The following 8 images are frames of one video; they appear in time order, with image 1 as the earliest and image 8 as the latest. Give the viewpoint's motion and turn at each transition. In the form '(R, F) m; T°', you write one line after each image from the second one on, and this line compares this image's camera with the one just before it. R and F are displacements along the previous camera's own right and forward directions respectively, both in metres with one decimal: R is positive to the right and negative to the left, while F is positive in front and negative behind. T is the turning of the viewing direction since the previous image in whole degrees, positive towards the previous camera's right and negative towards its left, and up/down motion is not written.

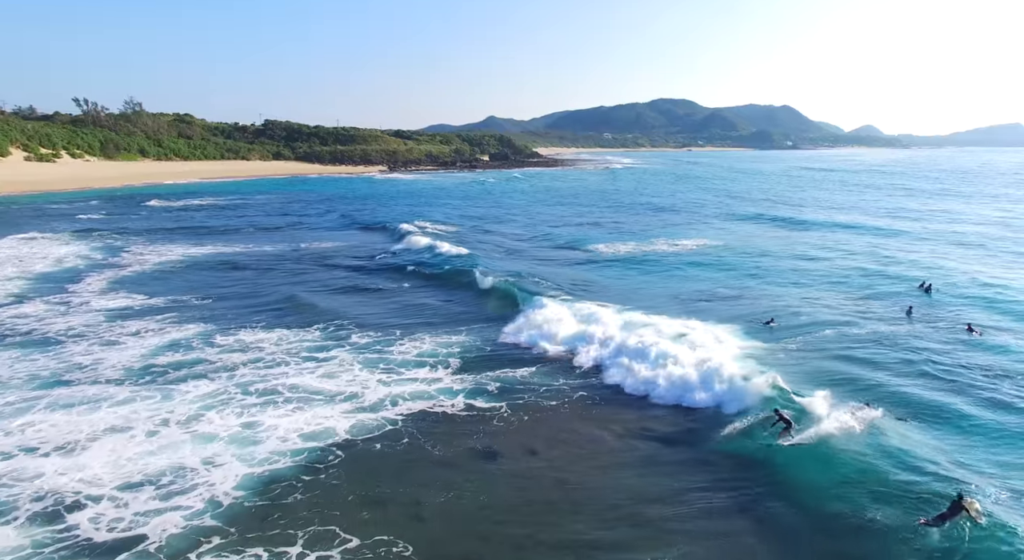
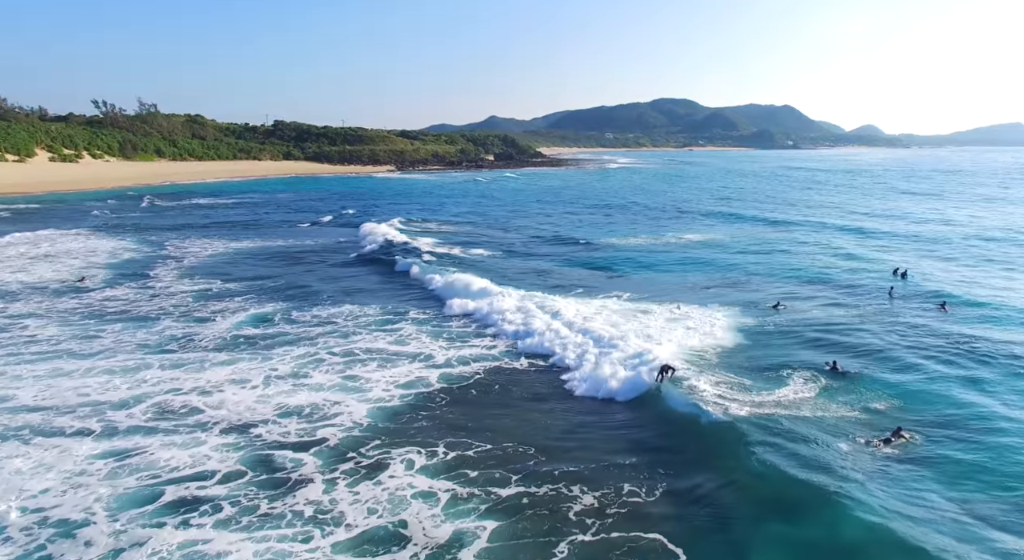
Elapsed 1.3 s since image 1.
(-0.9, -1.9) m; 0°
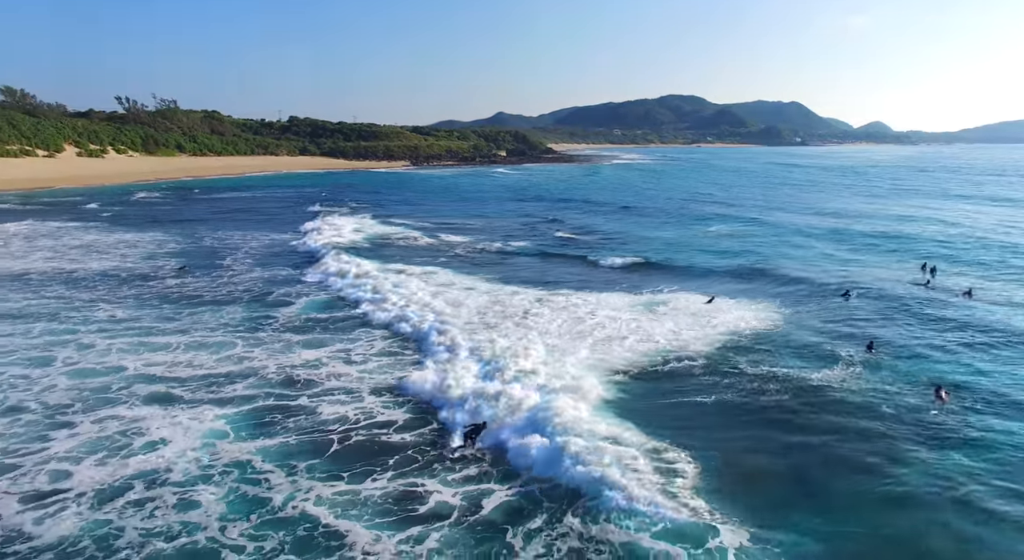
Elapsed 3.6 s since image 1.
(-1.3, -0.9) m; 0°
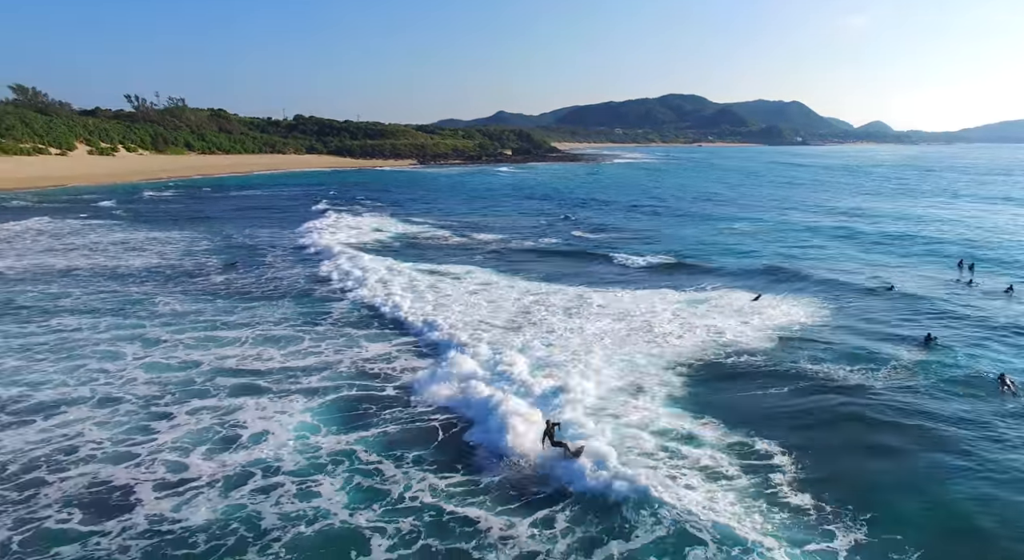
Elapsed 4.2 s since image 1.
(-1.3, -0.2) m; 0°
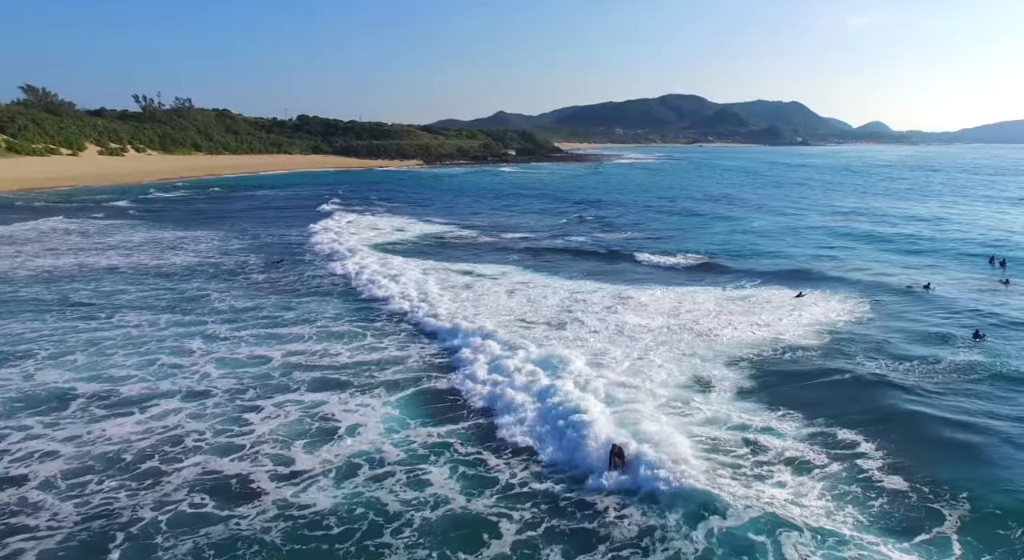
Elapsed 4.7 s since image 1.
(-1.2, -0.3) m; 0°
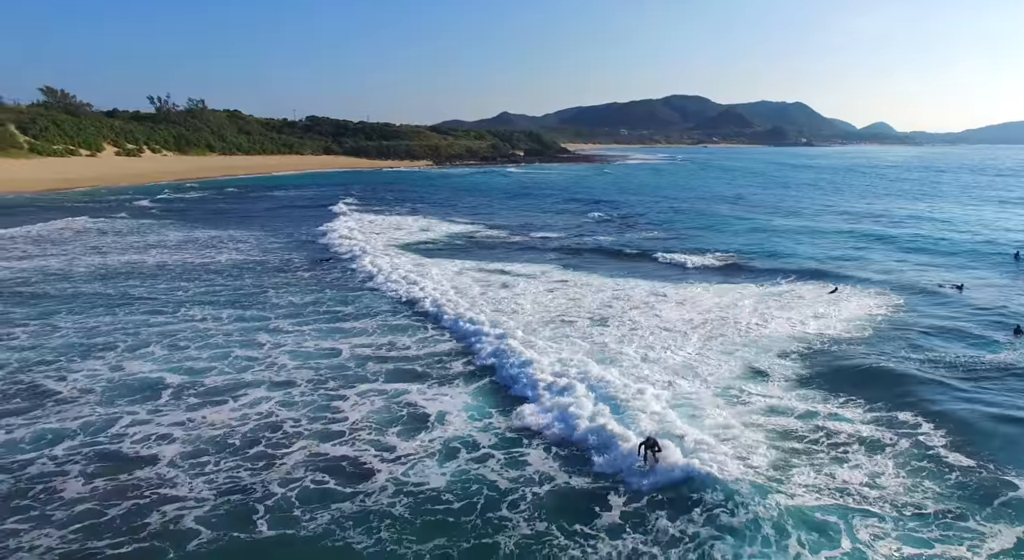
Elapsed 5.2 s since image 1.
(-1.1, -0.5) m; 0°
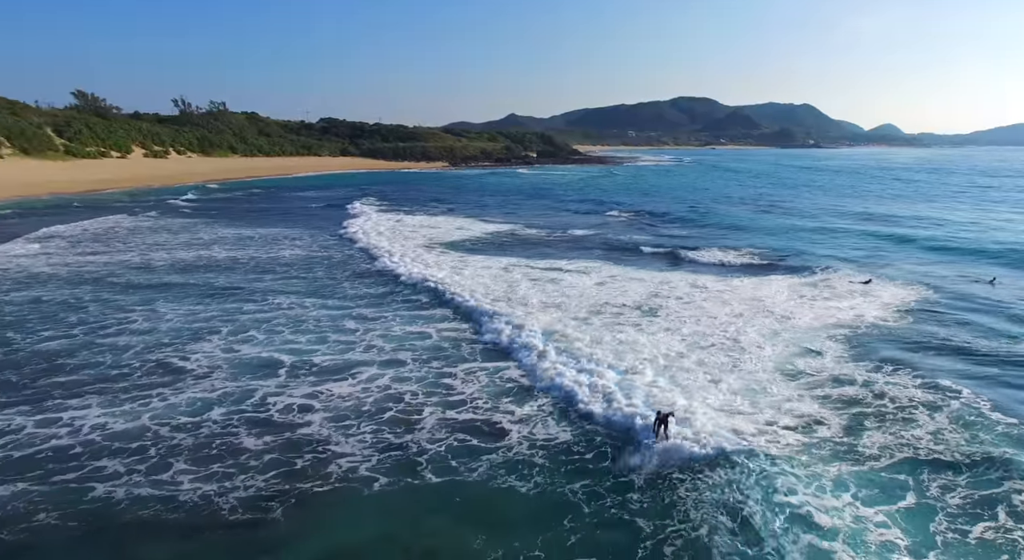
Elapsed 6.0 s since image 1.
(-1.5, -1.2) m; 0°
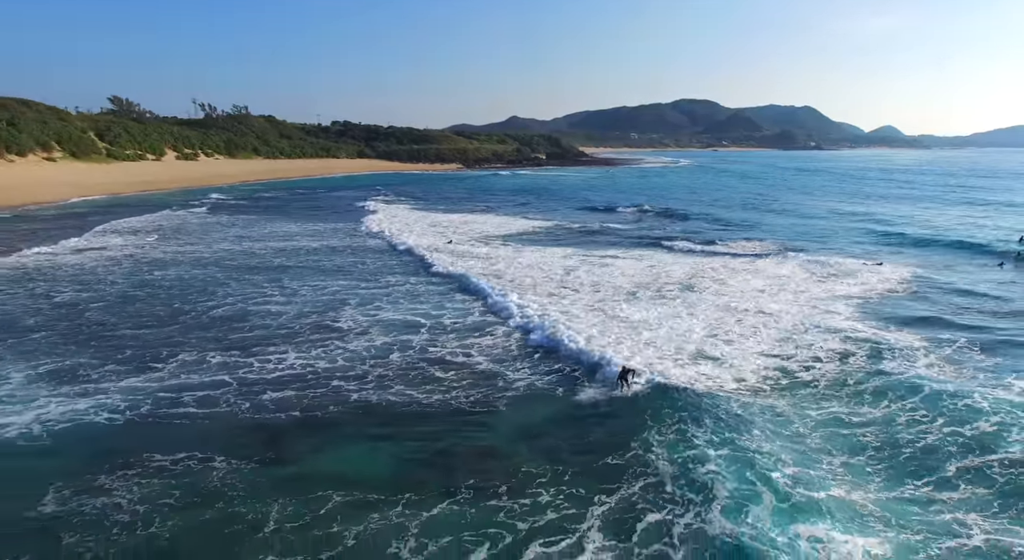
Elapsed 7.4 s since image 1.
(-2.3, -2.7) m; 0°
